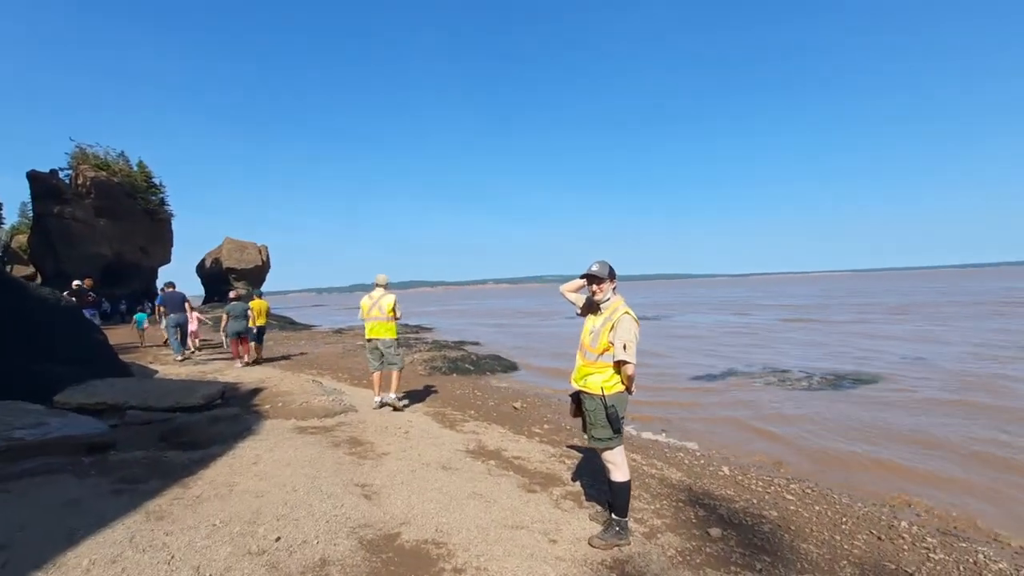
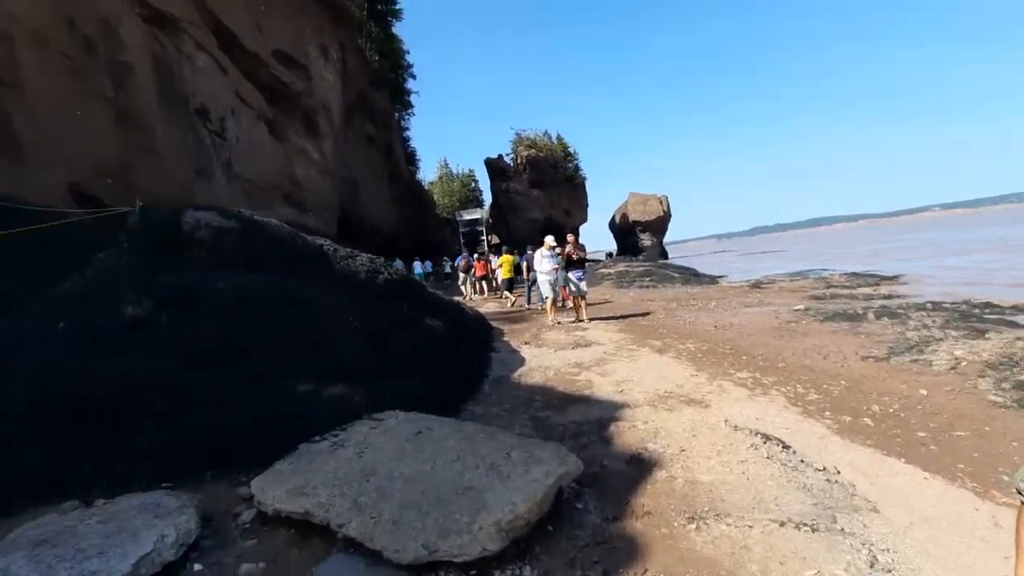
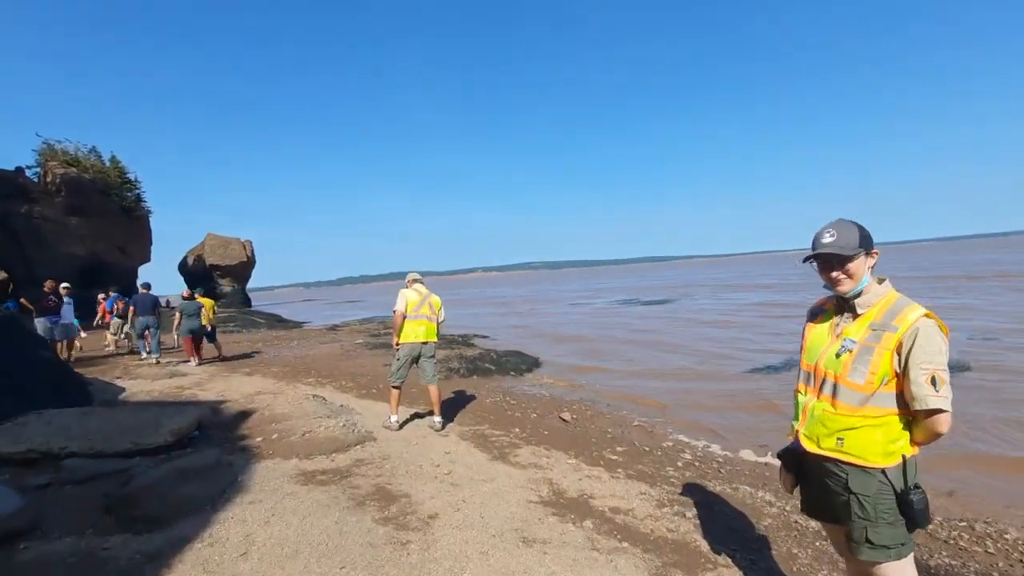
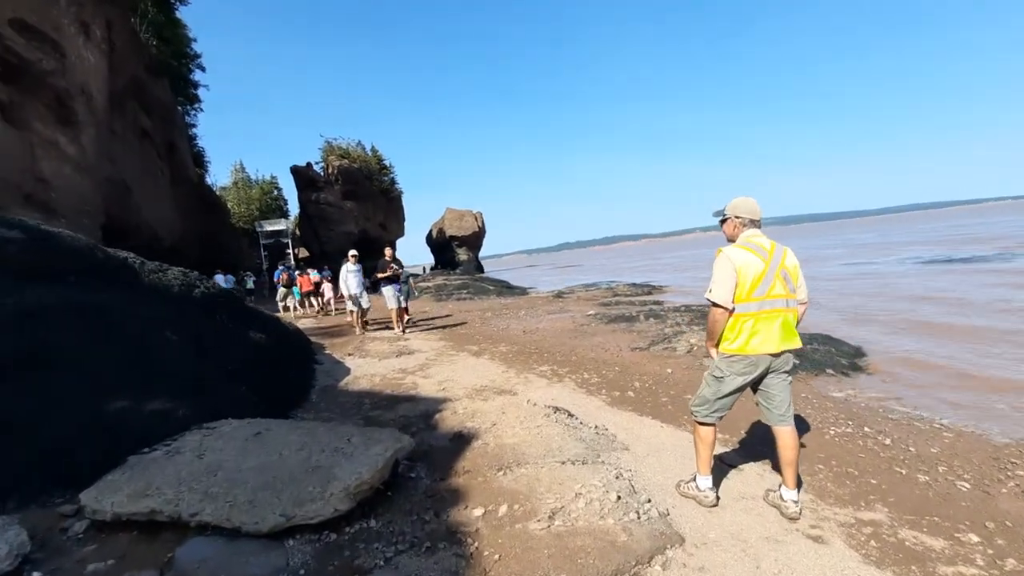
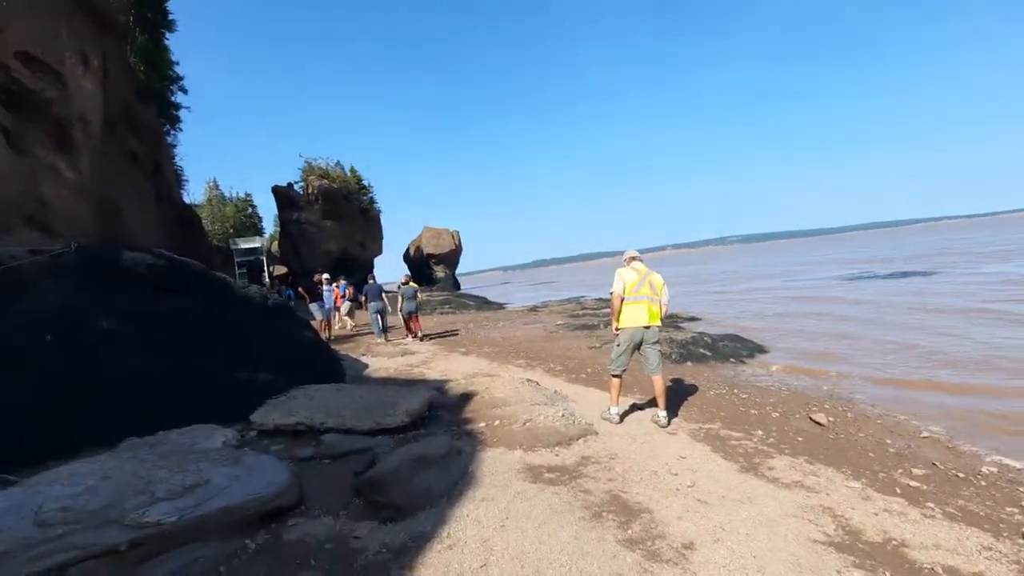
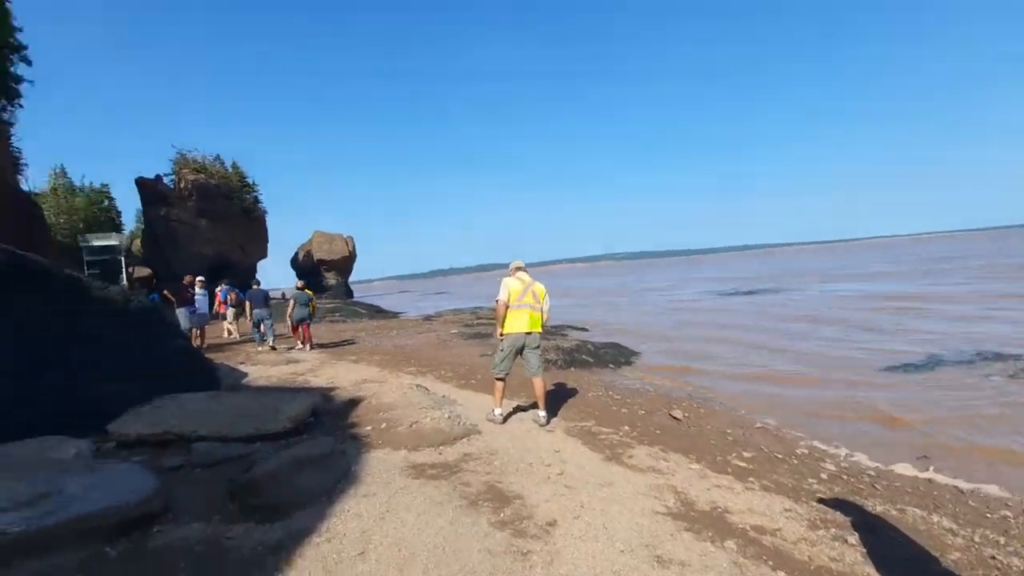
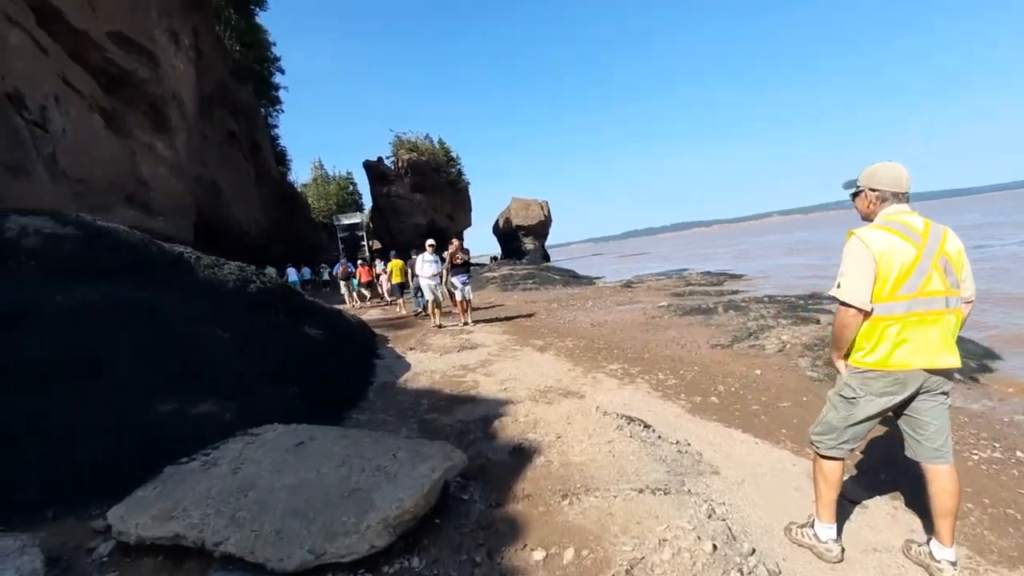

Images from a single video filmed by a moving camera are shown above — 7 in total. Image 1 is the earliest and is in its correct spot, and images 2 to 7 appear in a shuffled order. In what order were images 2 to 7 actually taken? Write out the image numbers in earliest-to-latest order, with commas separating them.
3, 6, 5, 4, 7, 2
